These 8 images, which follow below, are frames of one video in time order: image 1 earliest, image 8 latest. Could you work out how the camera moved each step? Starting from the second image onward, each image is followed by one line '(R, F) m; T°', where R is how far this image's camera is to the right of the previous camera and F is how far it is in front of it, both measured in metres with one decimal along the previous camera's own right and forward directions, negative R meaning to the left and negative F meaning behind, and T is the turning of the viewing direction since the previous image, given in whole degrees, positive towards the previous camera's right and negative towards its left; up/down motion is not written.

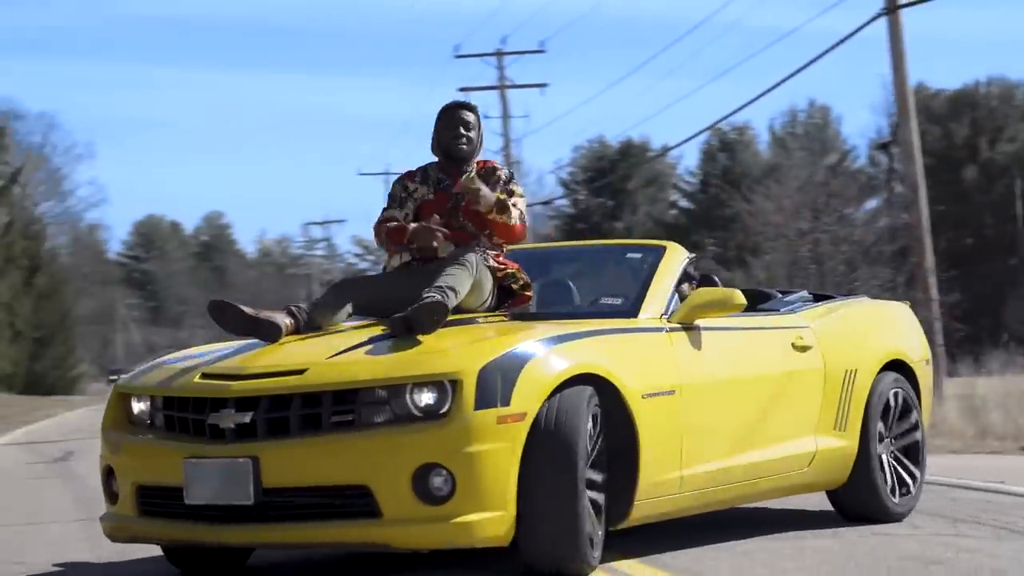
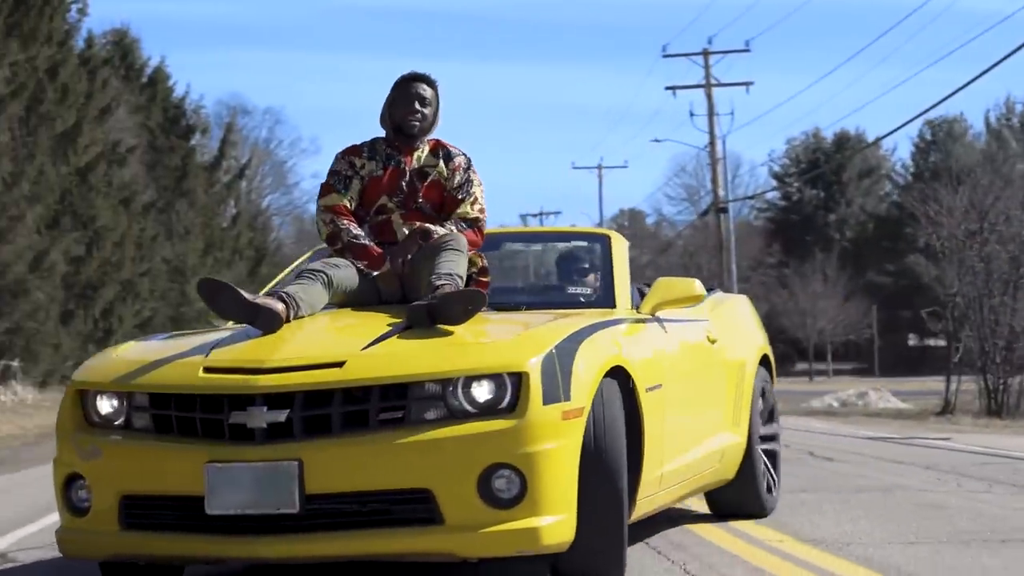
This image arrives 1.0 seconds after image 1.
(+0.9, -0.1) m; -10°
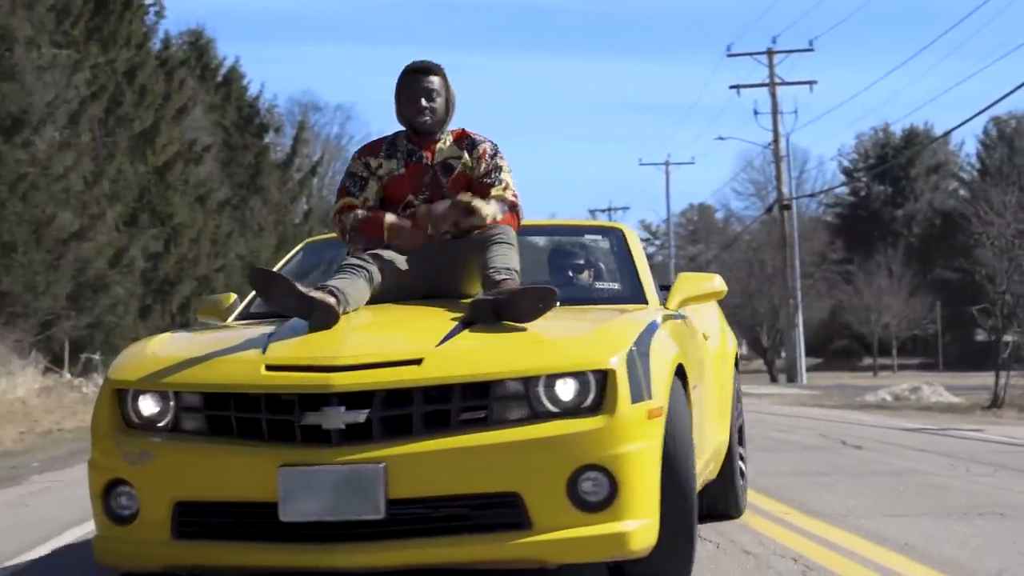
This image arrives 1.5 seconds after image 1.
(+0.2, -0.8) m; -3°
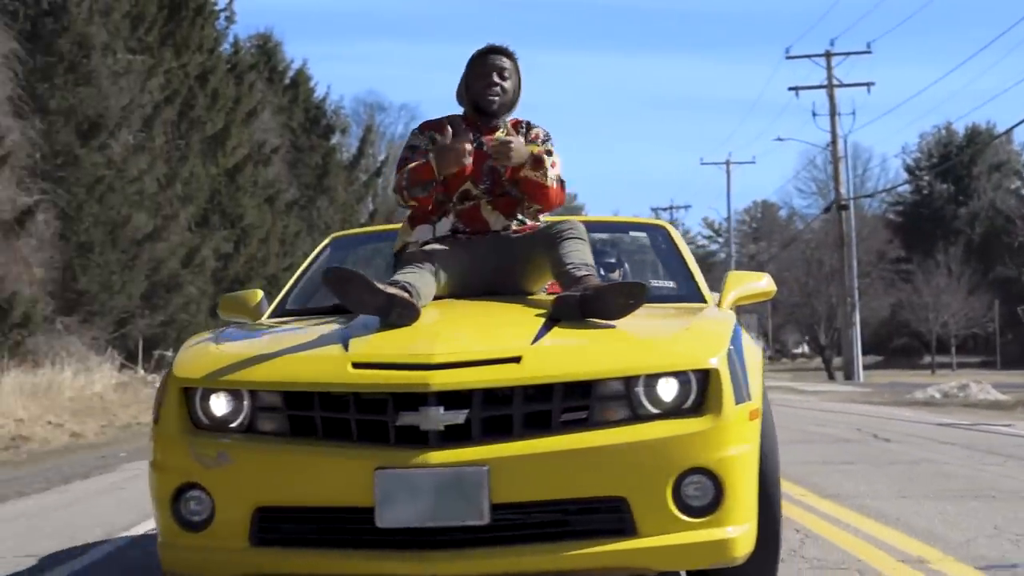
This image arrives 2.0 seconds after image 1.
(+0.1, -1.0) m; -3°
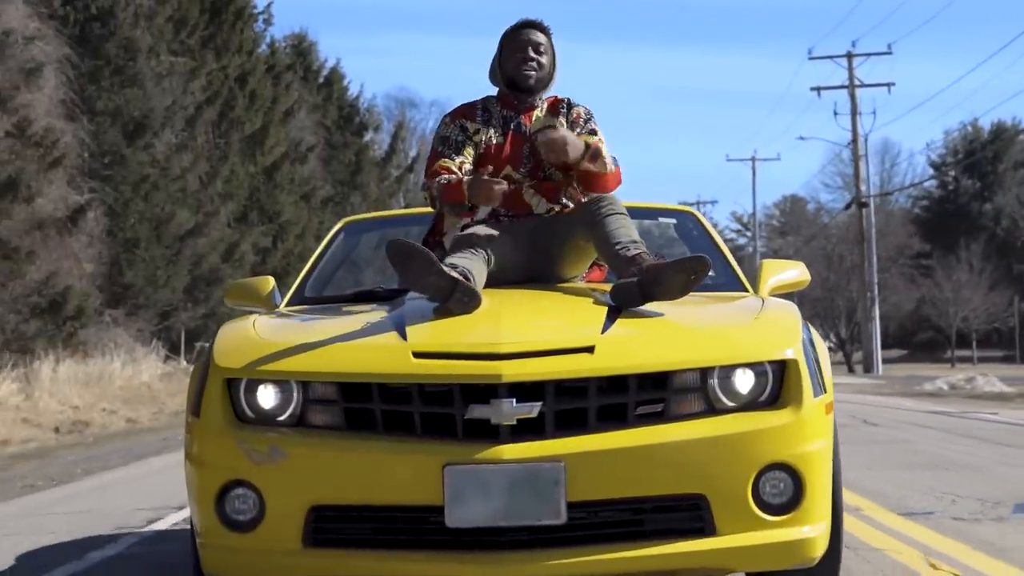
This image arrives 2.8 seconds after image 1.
(+0.1, -1.1) m; -1°
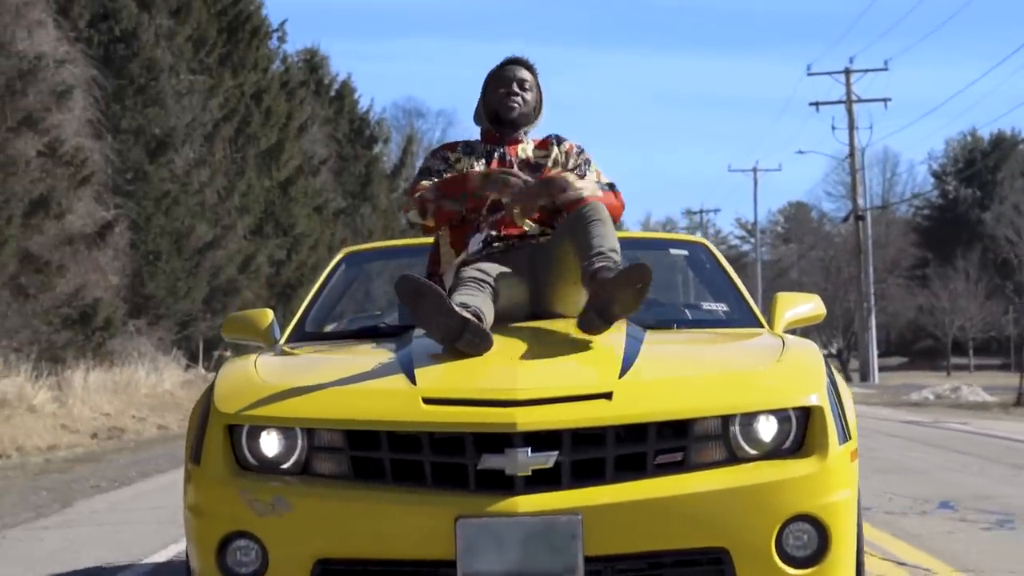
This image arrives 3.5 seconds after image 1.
(0.0, -1.2) m; 0°
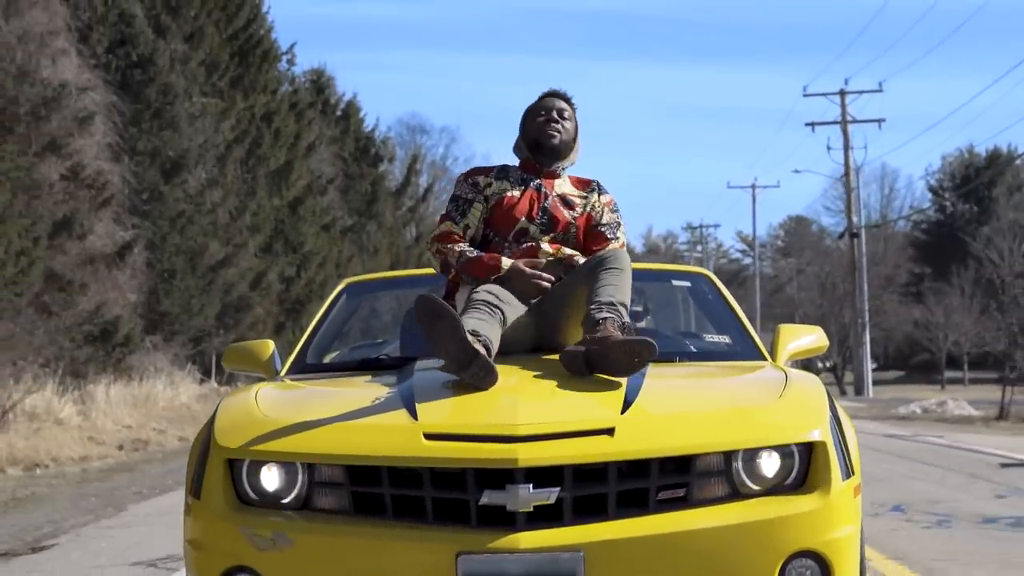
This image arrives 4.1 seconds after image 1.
(0.0, -1.0) m; 0°
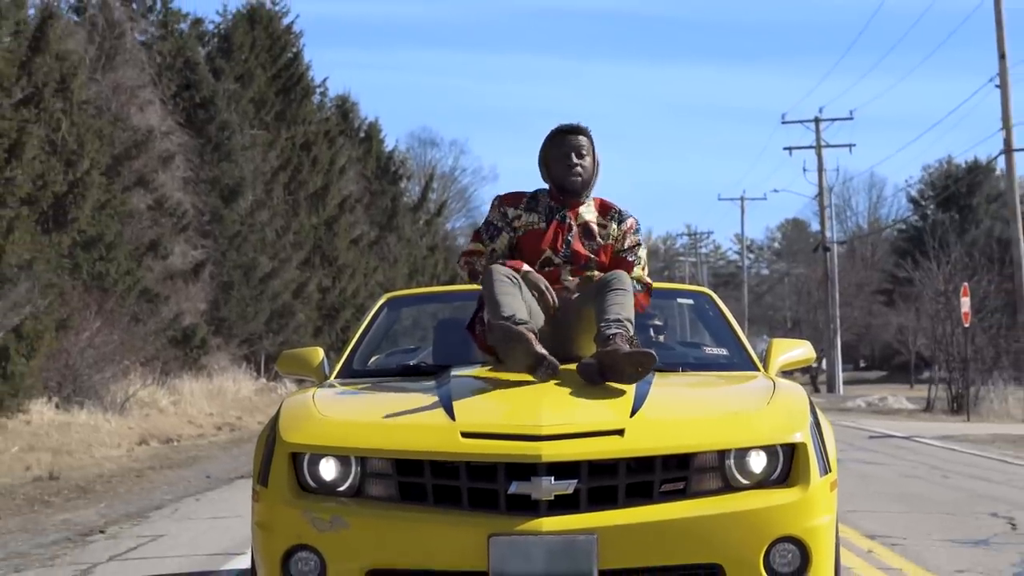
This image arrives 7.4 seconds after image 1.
(-0.3, -4.9) m; 0°
